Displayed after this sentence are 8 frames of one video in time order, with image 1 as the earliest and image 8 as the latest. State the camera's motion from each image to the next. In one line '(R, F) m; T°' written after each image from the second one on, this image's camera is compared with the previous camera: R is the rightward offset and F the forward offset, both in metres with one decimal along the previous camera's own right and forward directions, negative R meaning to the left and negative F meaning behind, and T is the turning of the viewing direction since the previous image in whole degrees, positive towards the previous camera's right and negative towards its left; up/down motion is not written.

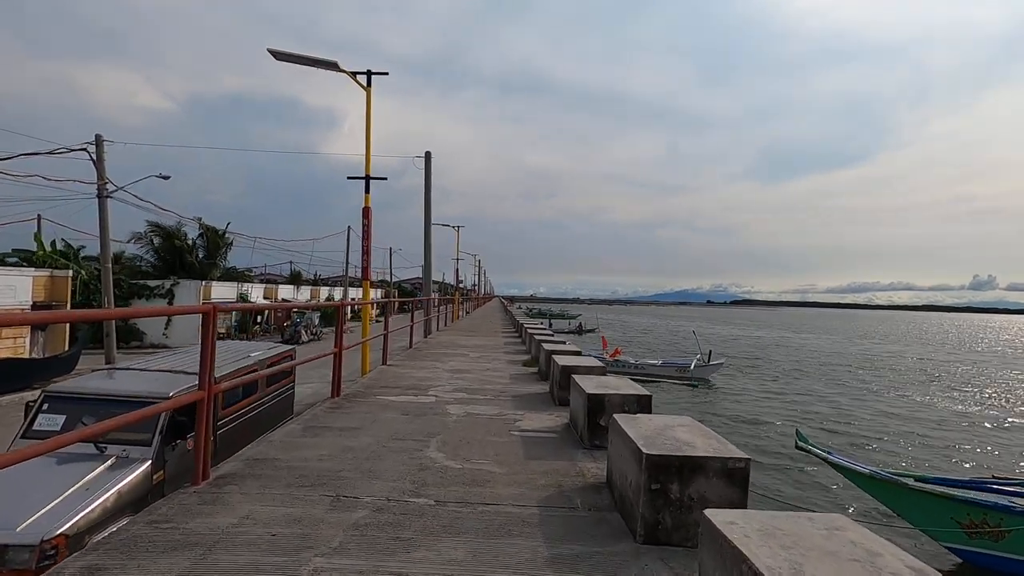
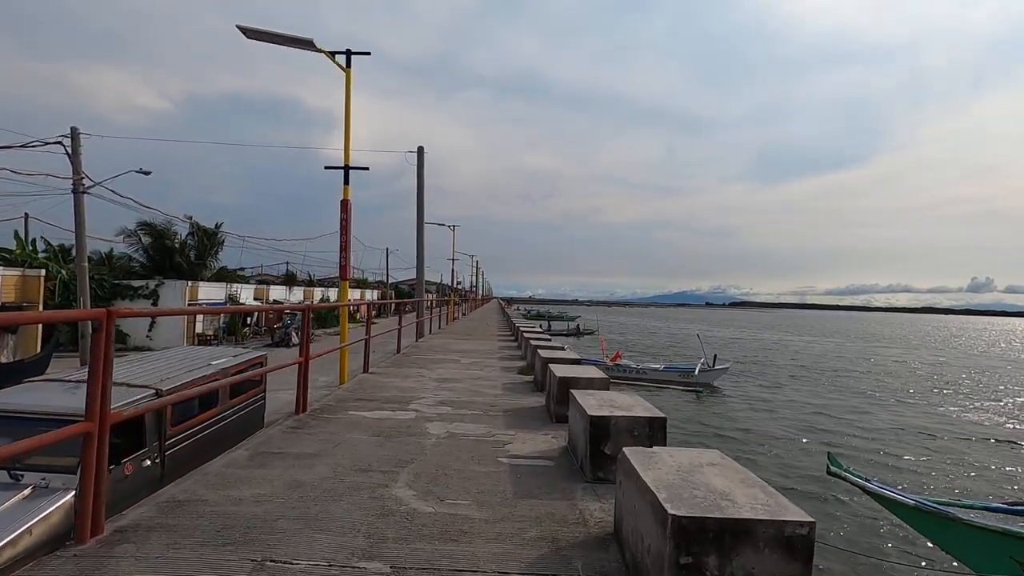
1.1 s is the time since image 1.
(+0.1, +0.7) m; 0°
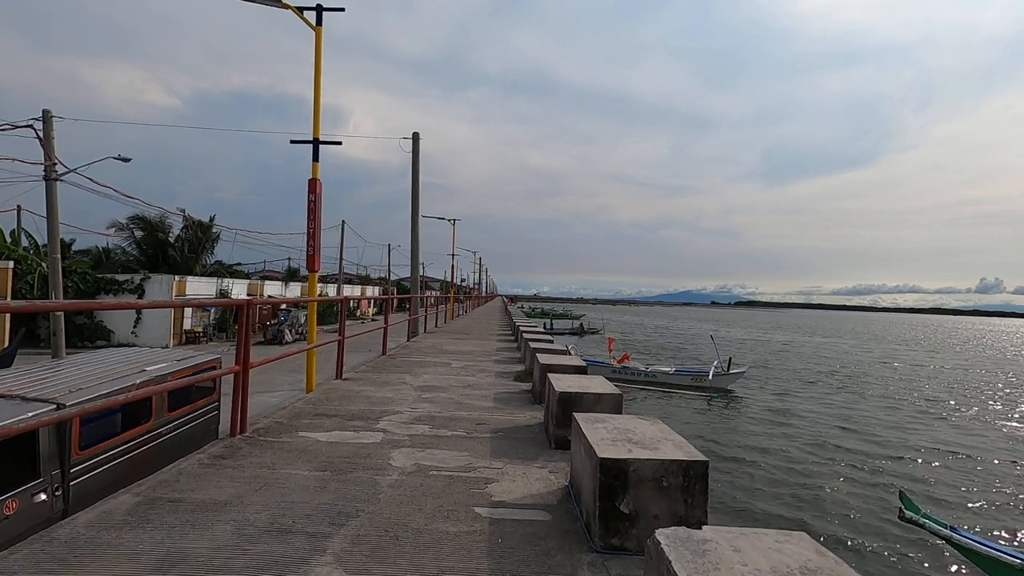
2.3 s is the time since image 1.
(+0.1, +1.1) m; 0°
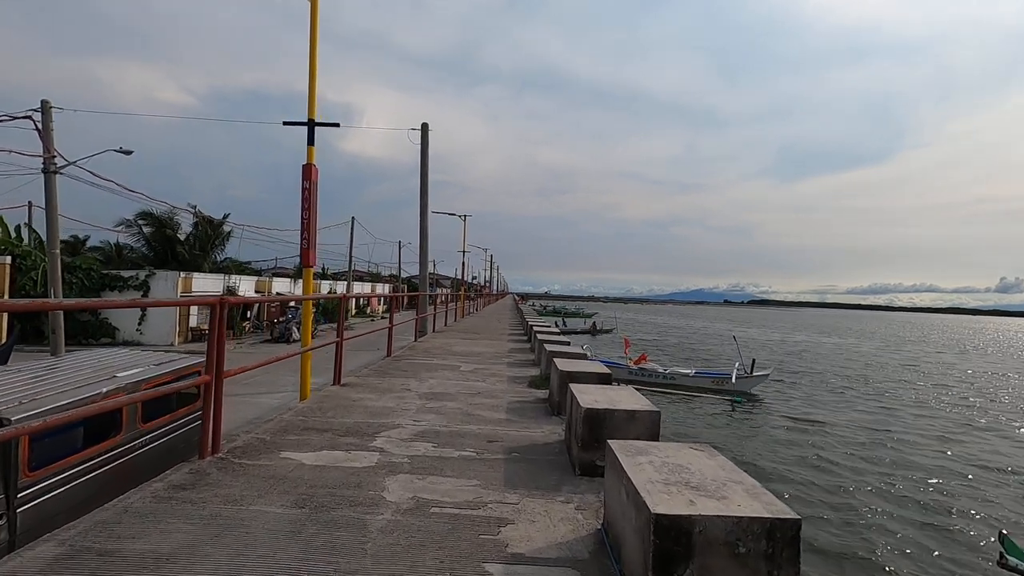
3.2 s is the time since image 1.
(0.0, +0.7) m; -1°
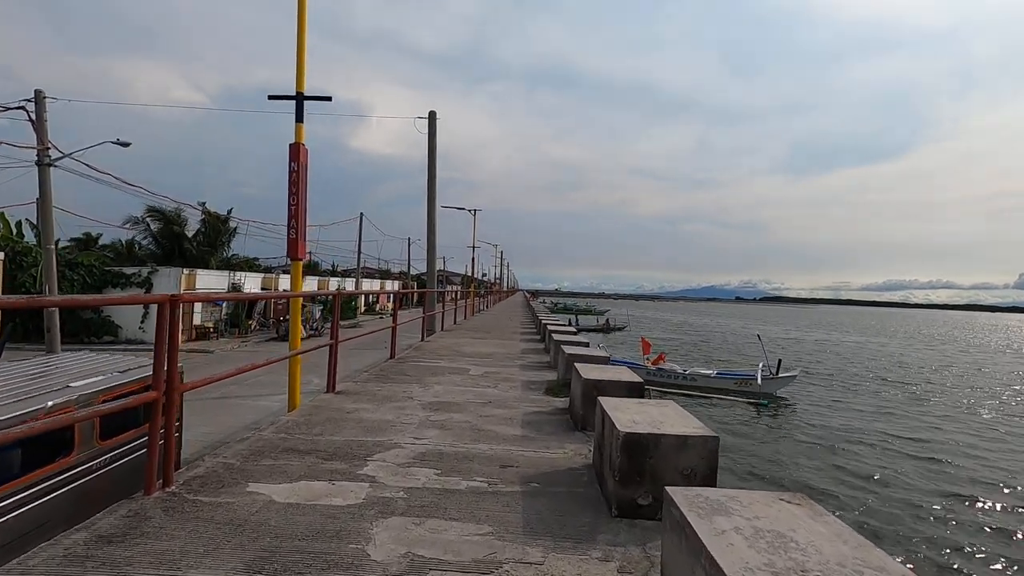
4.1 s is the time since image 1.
(0.0, +0.7) m; -1°
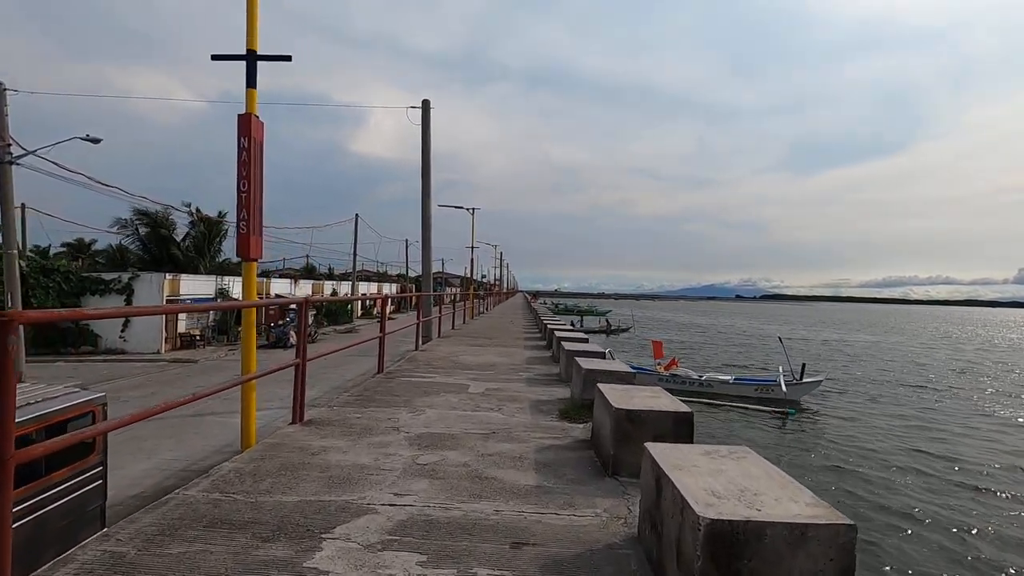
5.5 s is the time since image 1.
(-0.1, +1.1) m; 0°
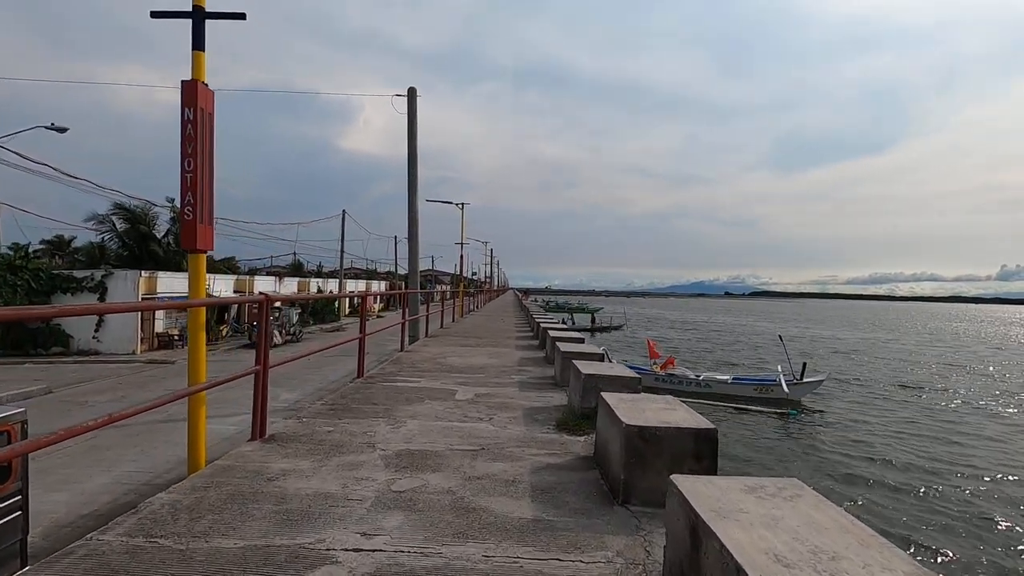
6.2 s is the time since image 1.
(0.0, +0.6) m; +1°
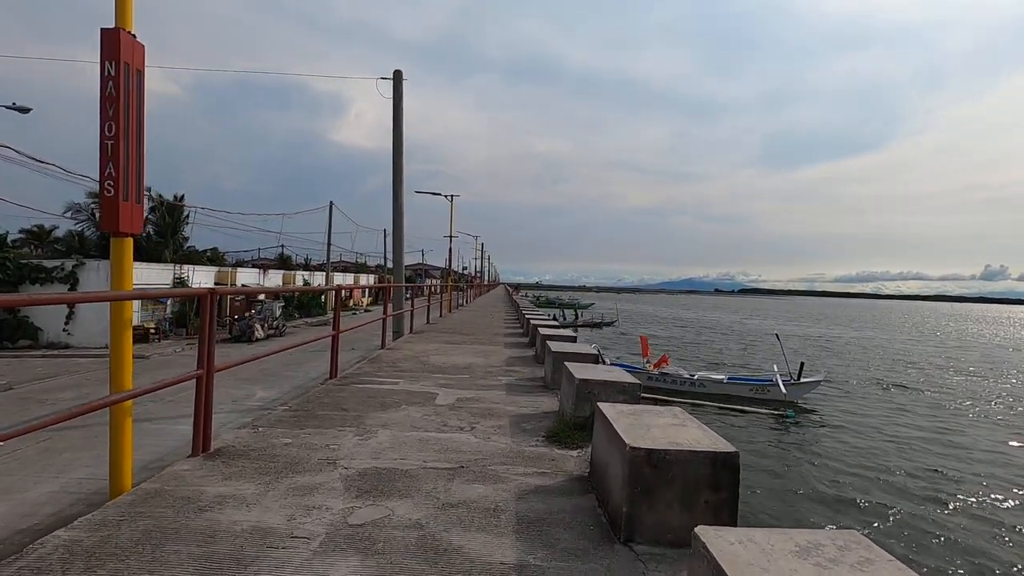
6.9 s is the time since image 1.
(0.0, +0.5) m; +1°
